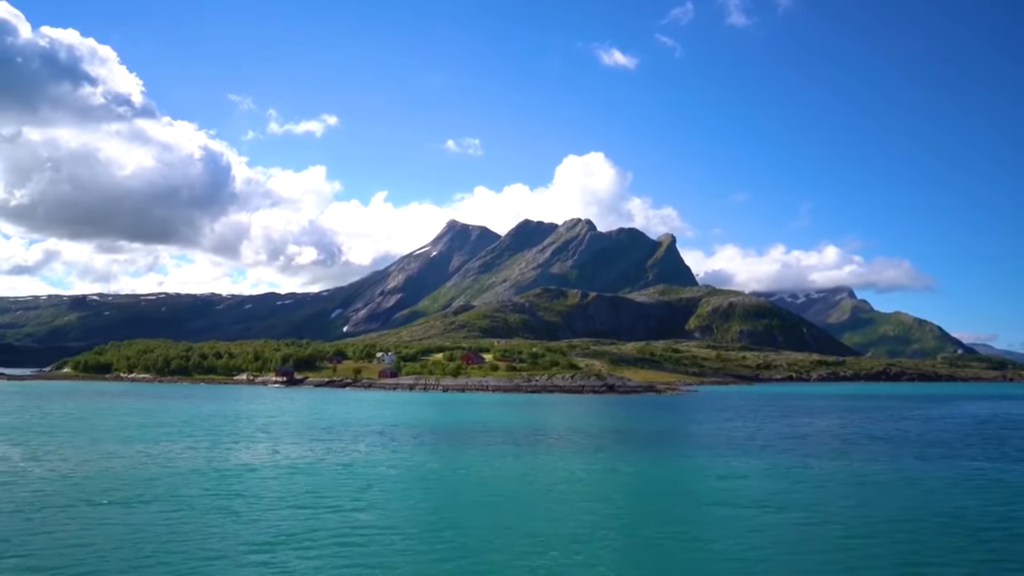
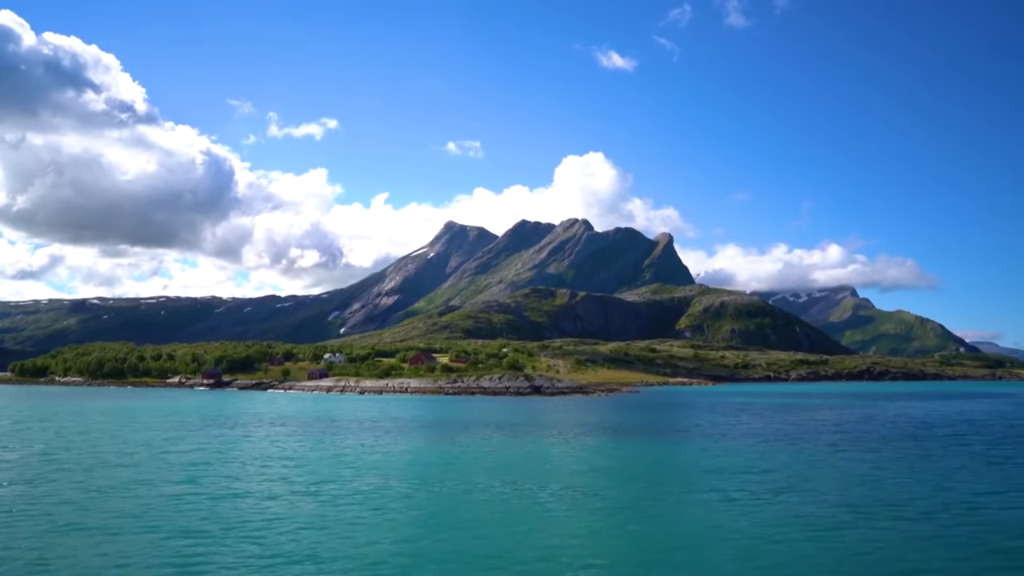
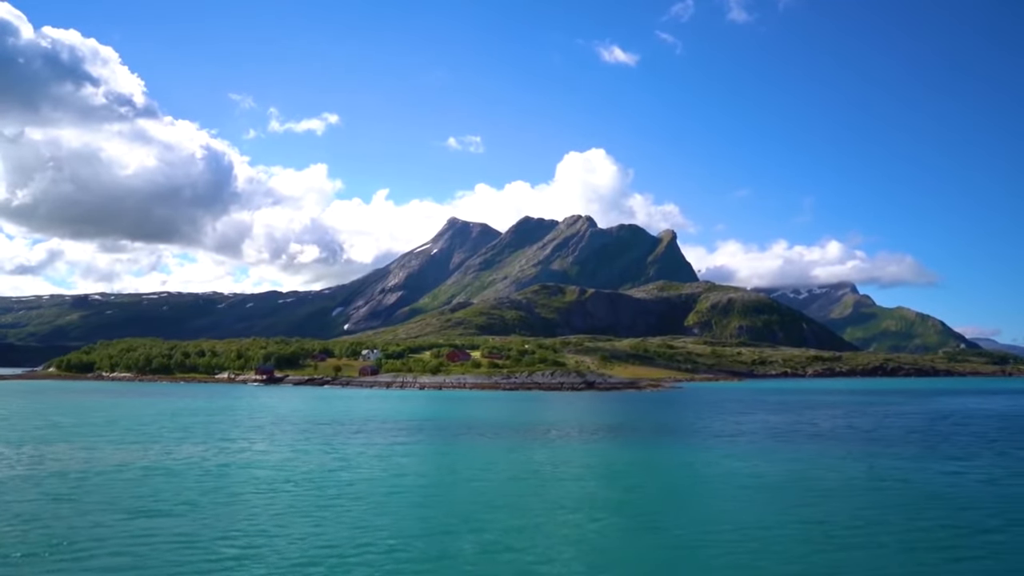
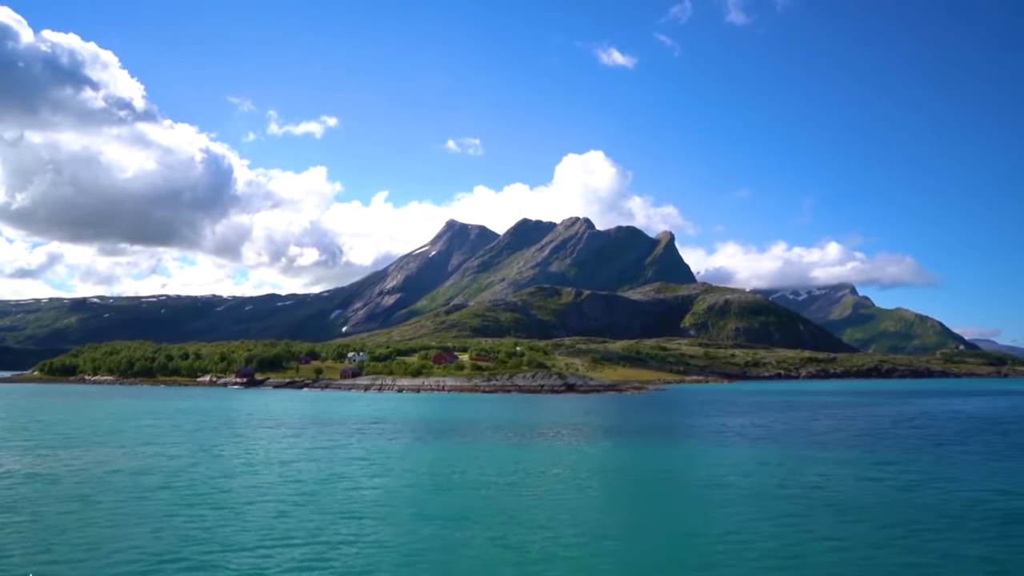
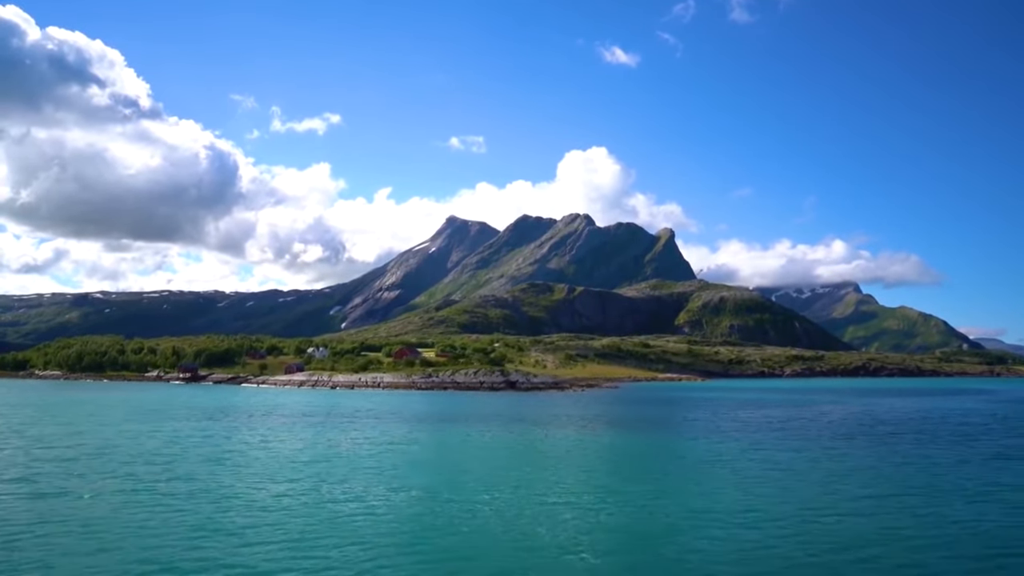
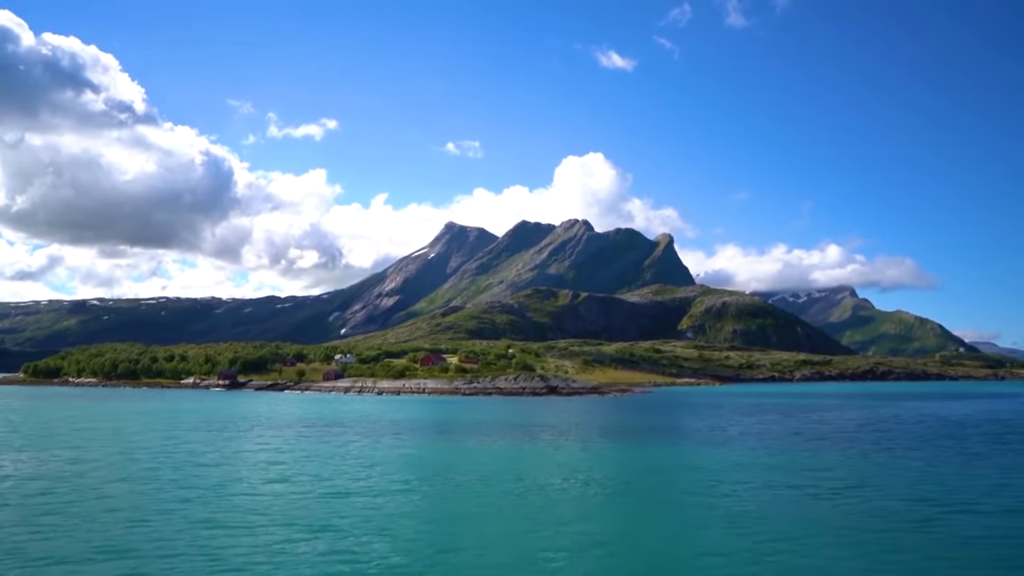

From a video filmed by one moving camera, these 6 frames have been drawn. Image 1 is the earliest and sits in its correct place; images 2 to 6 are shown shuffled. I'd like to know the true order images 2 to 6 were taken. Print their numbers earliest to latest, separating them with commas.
3, 4, 6, 2, 5
